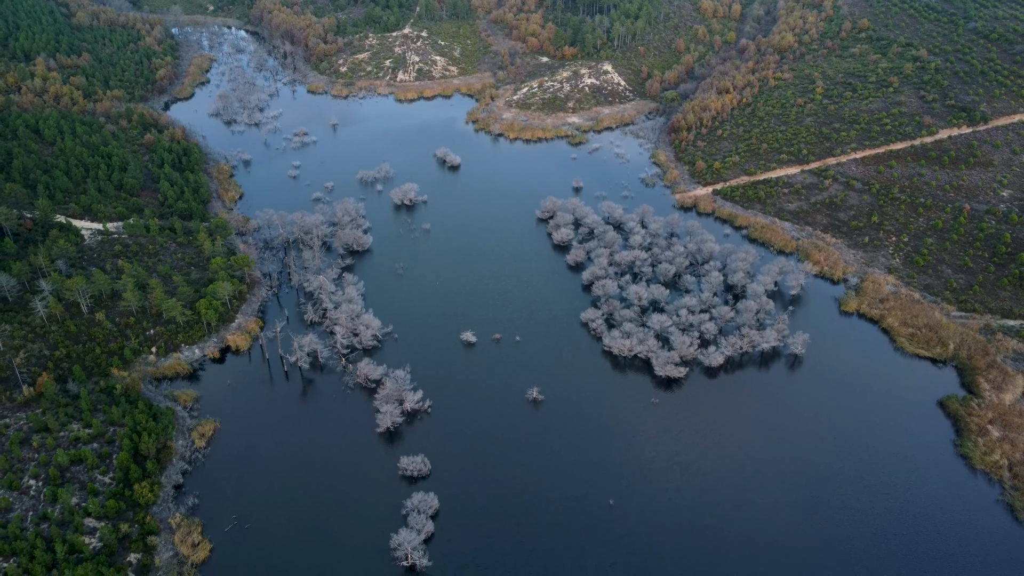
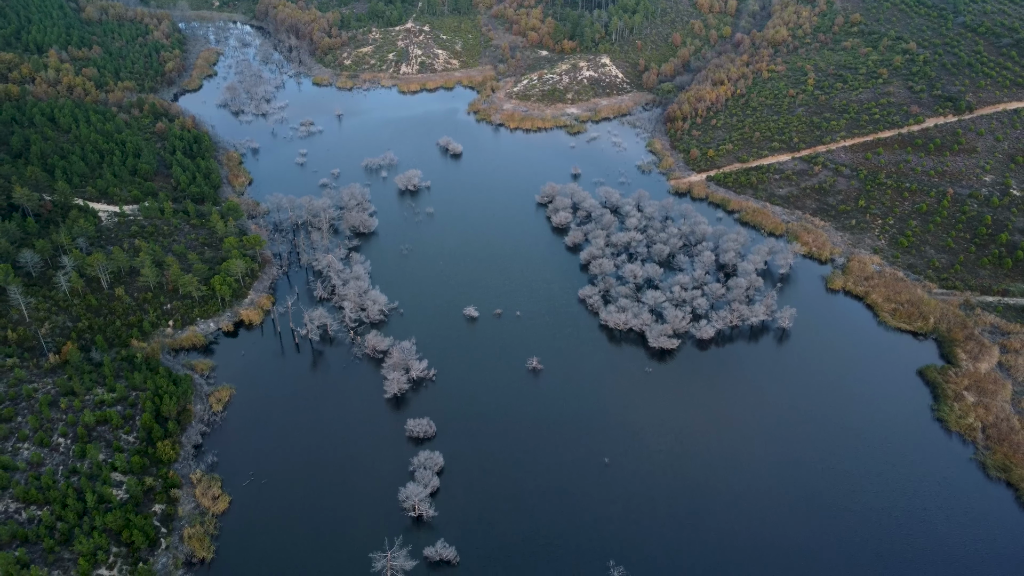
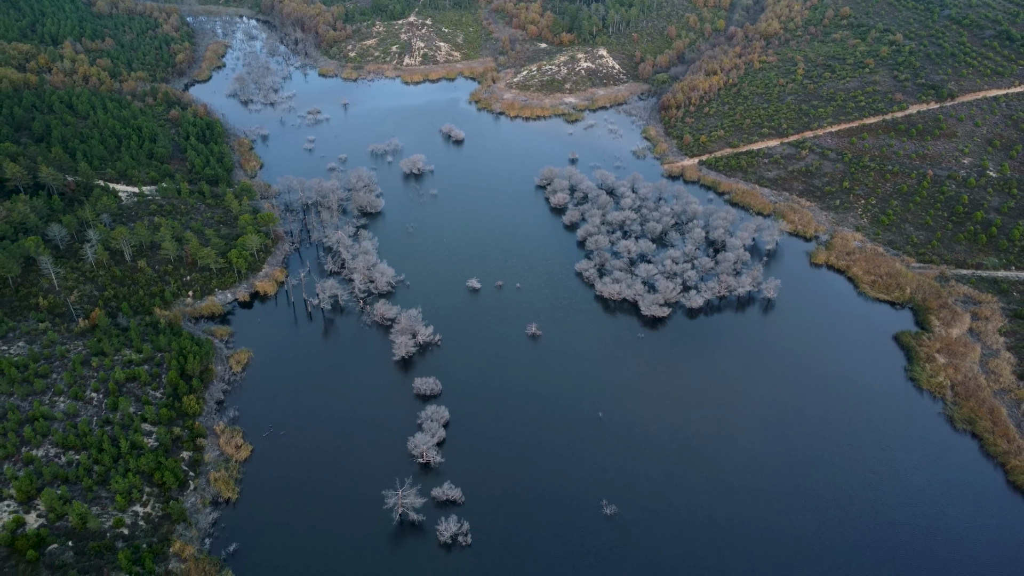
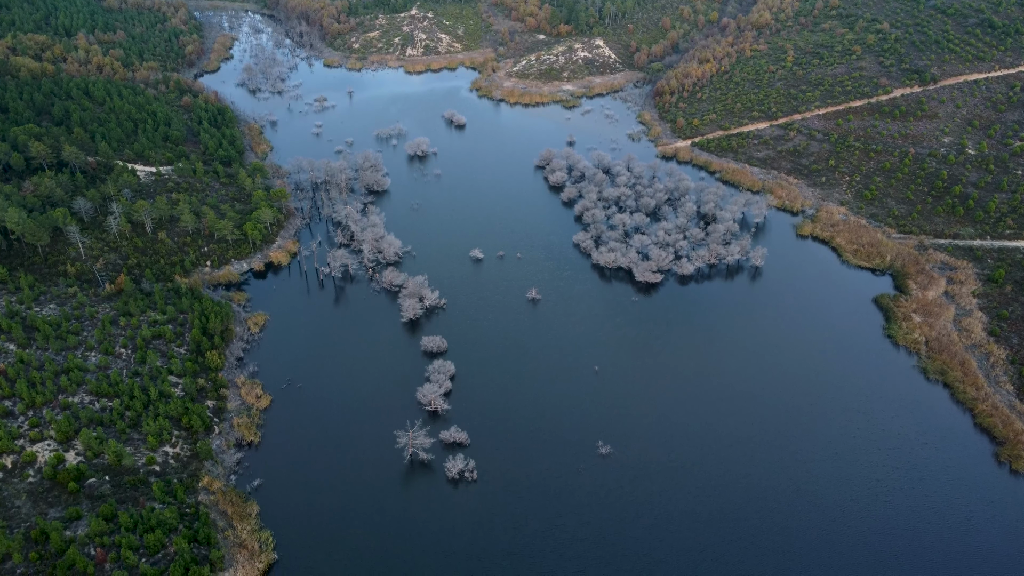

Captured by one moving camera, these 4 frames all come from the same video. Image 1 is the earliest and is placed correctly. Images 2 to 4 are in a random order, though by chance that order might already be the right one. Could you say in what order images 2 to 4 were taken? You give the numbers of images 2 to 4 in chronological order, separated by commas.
2, 3, 4
